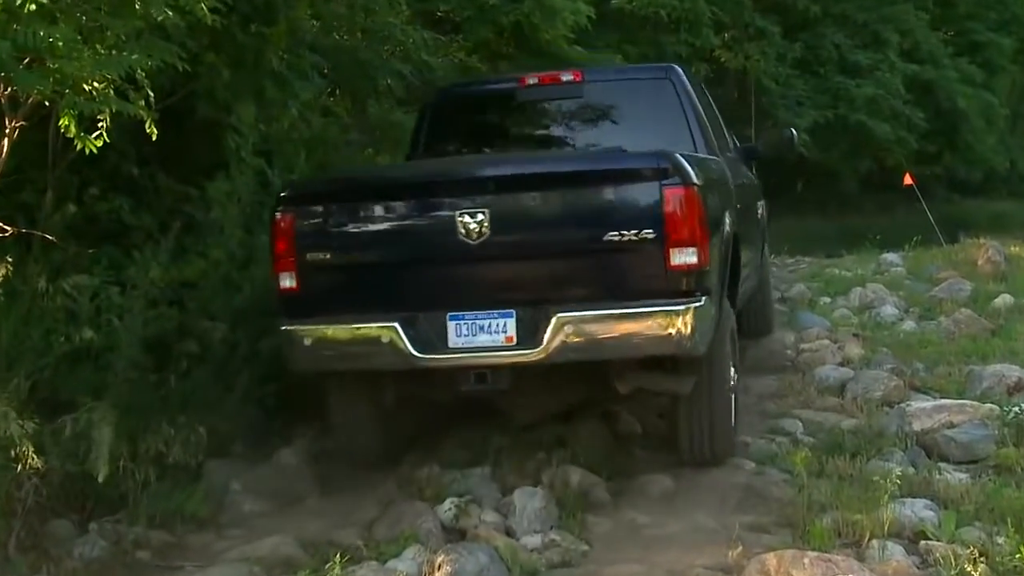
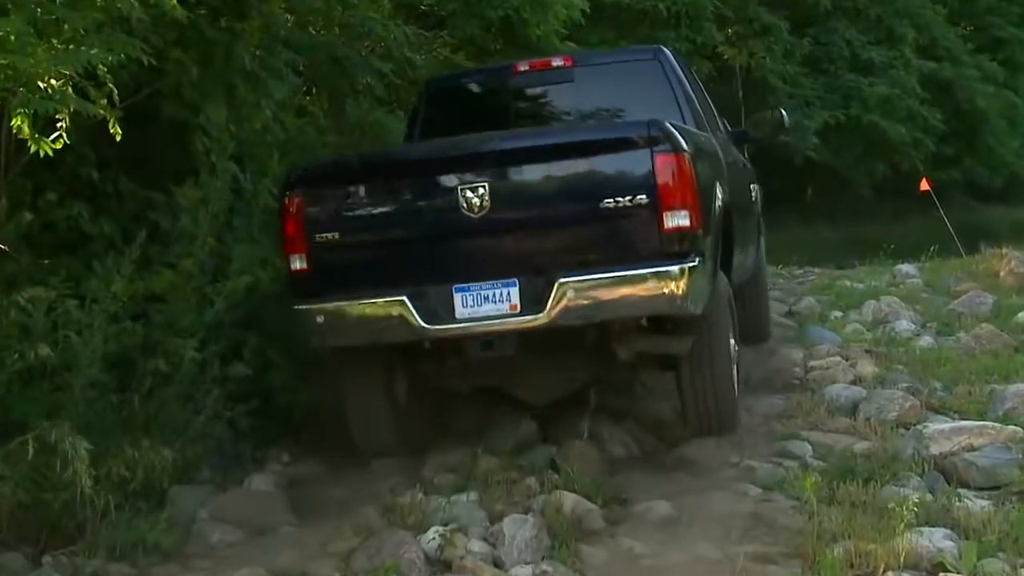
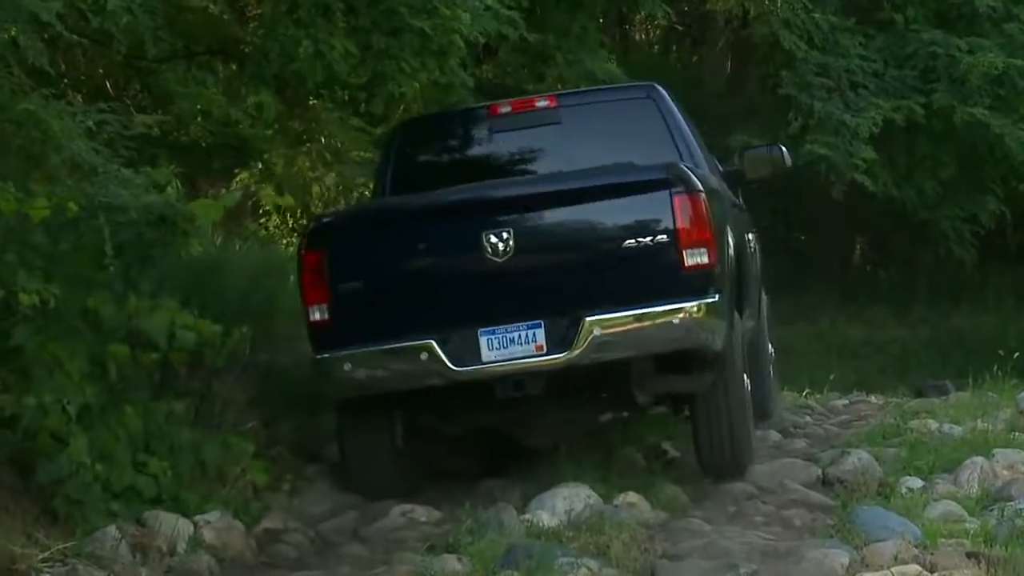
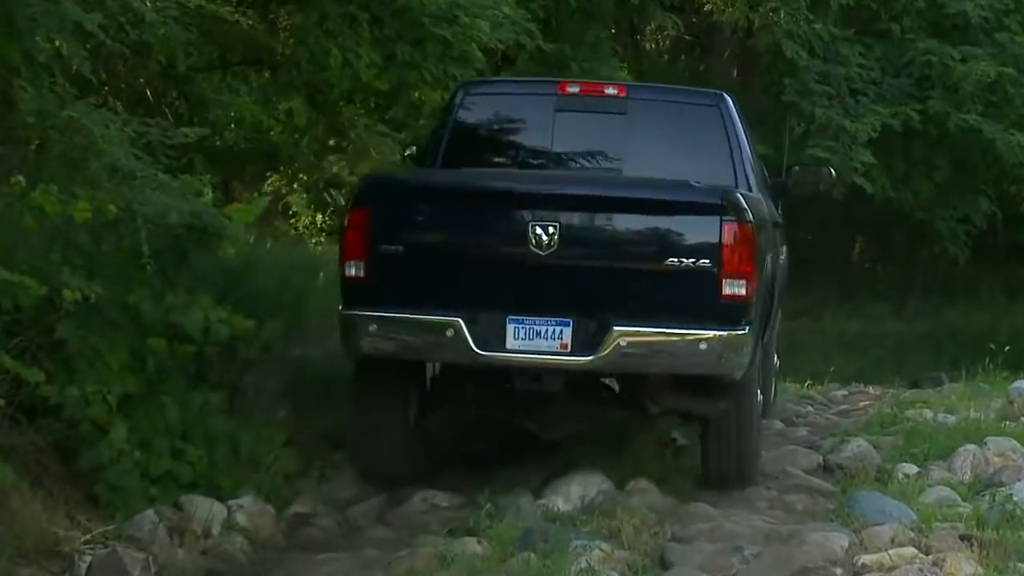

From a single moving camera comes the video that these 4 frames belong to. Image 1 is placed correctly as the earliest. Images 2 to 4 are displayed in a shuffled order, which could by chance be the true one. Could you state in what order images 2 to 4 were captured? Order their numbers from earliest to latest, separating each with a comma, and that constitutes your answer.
2, 4, 3
